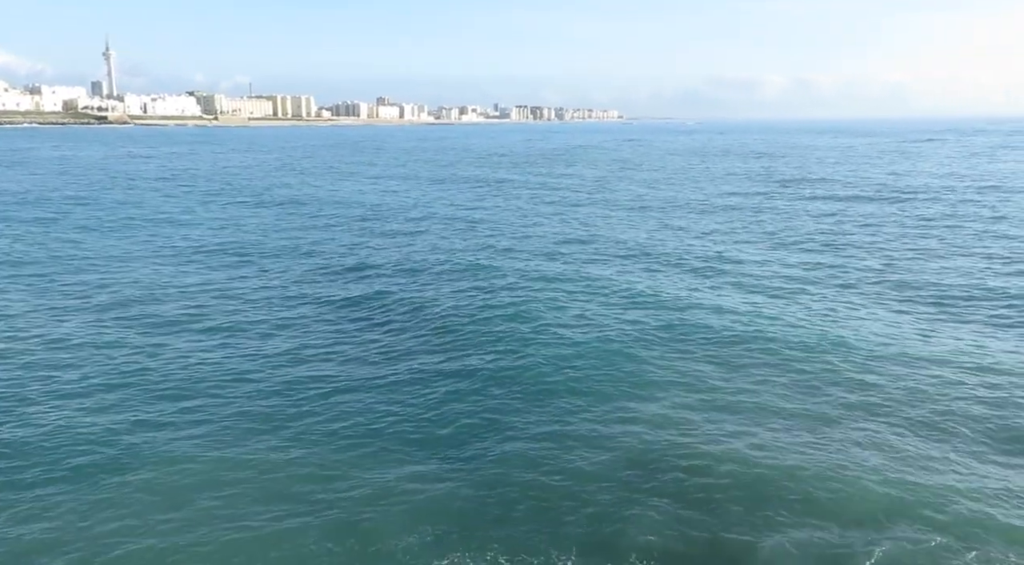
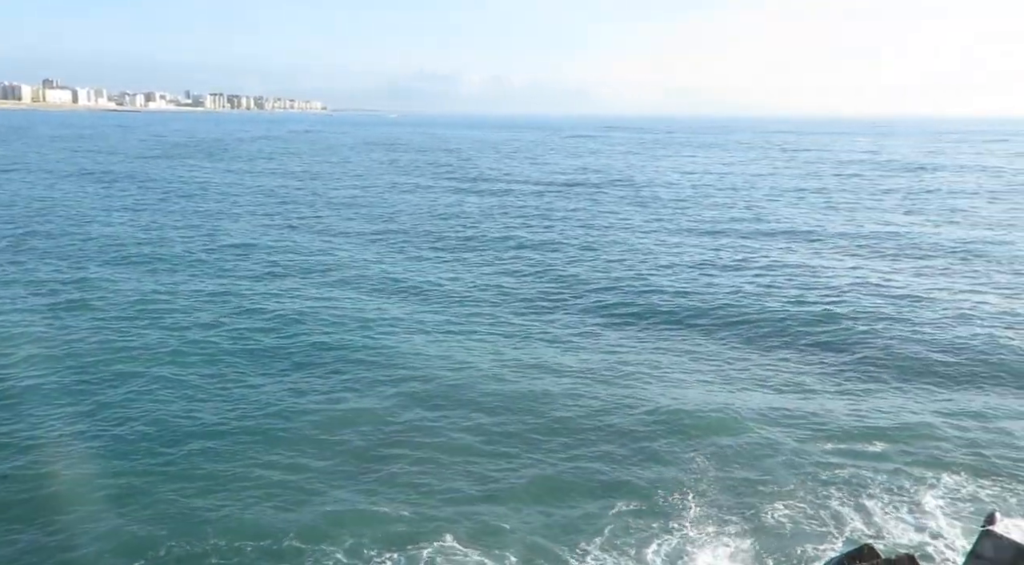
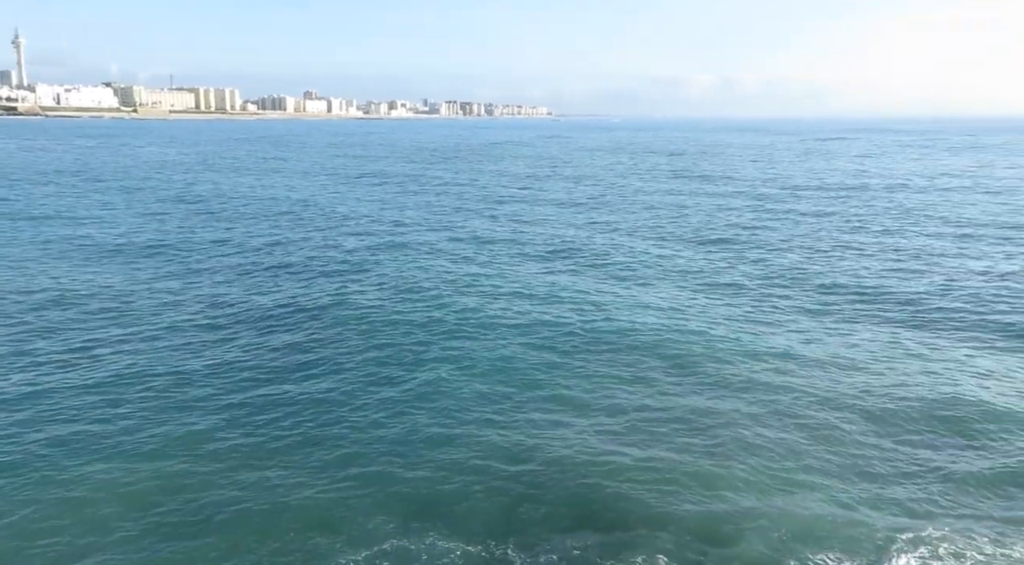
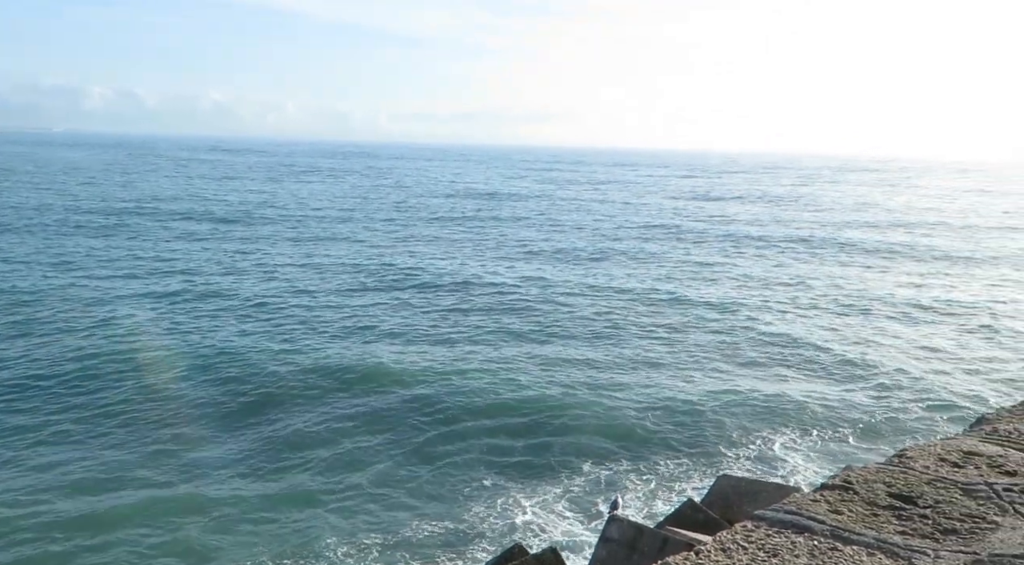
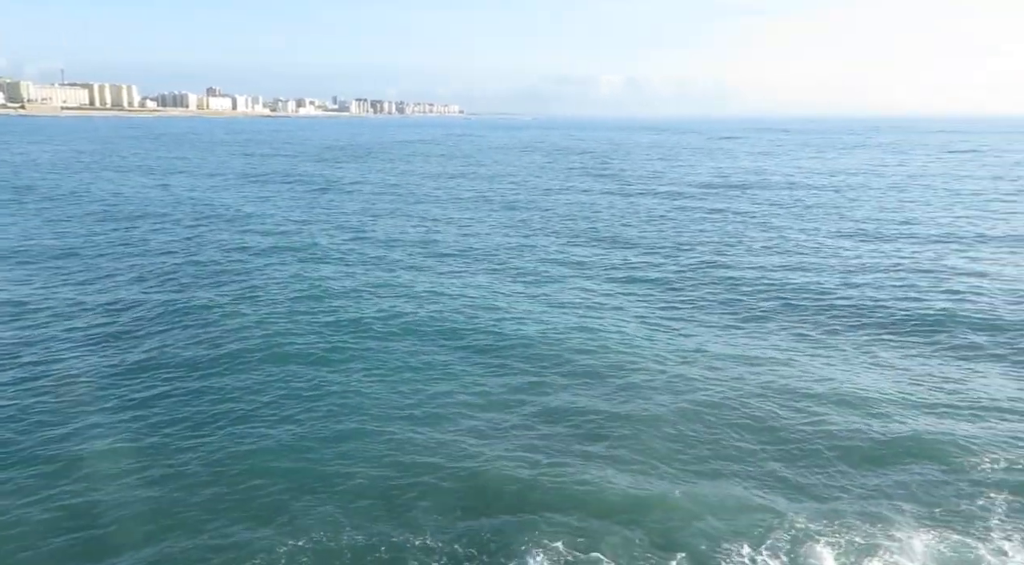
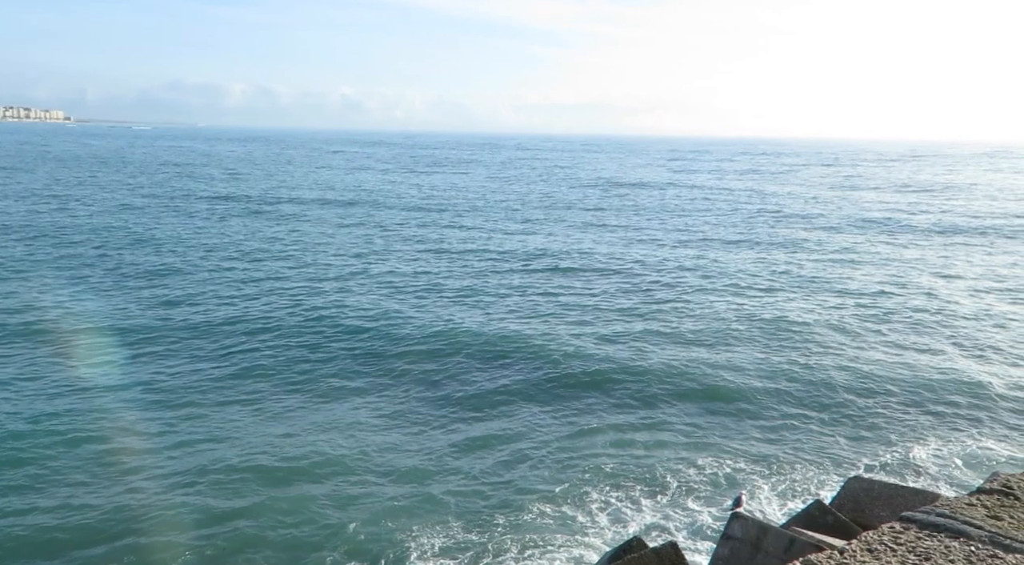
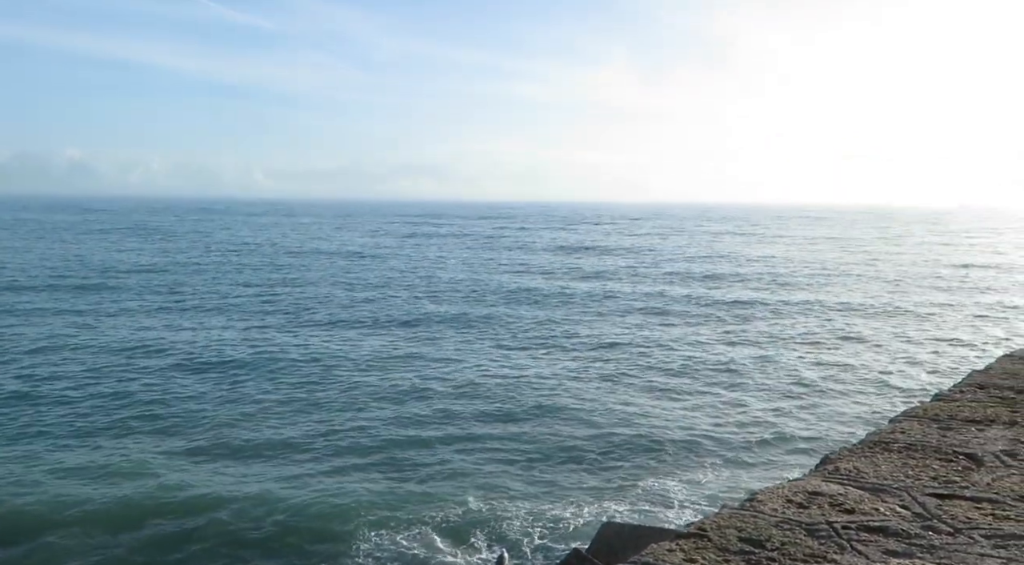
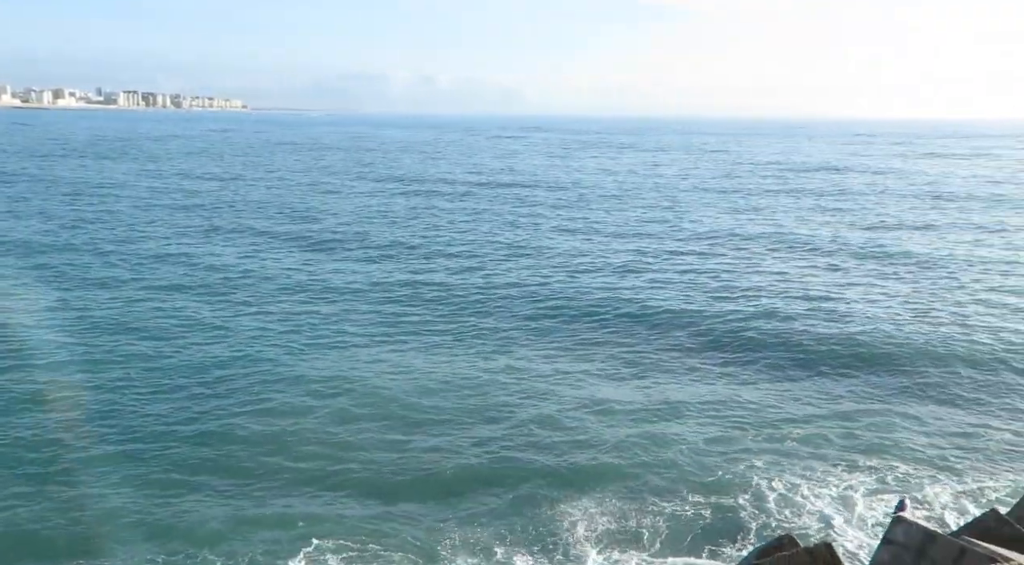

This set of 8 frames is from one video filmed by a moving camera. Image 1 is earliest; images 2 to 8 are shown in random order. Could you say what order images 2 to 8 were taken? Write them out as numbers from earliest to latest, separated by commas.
3, 5, 2, 8, 6, 4, 7
